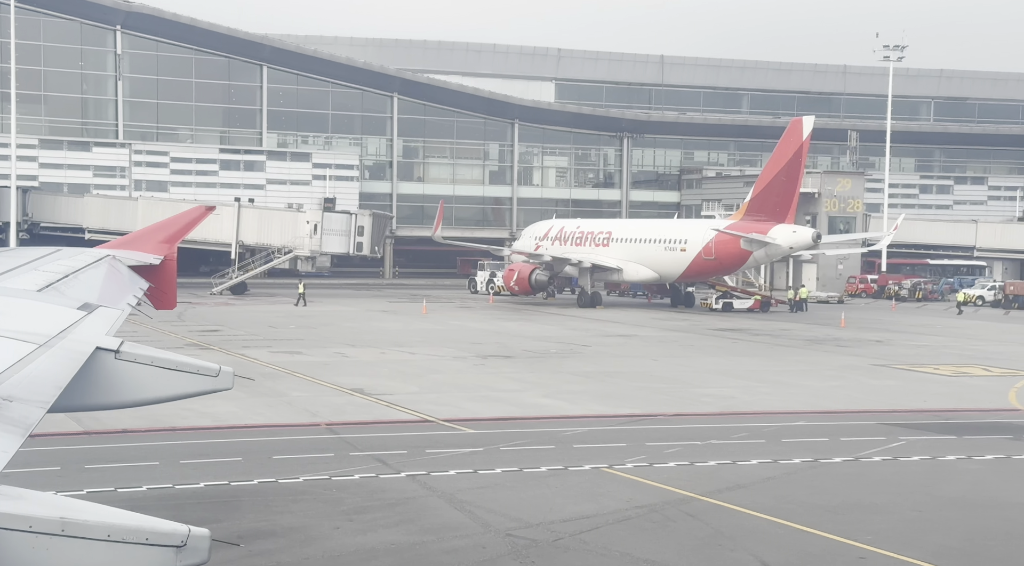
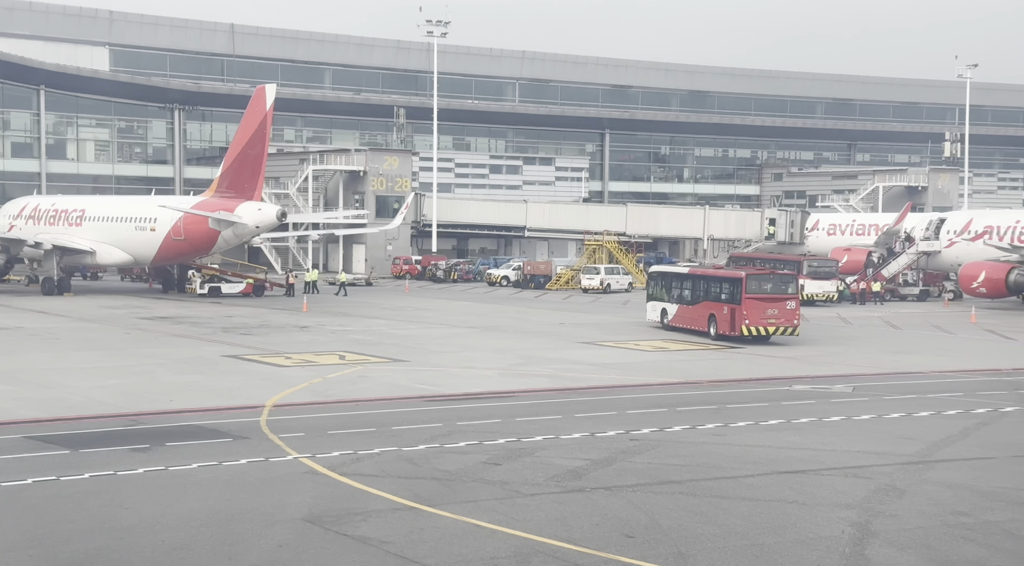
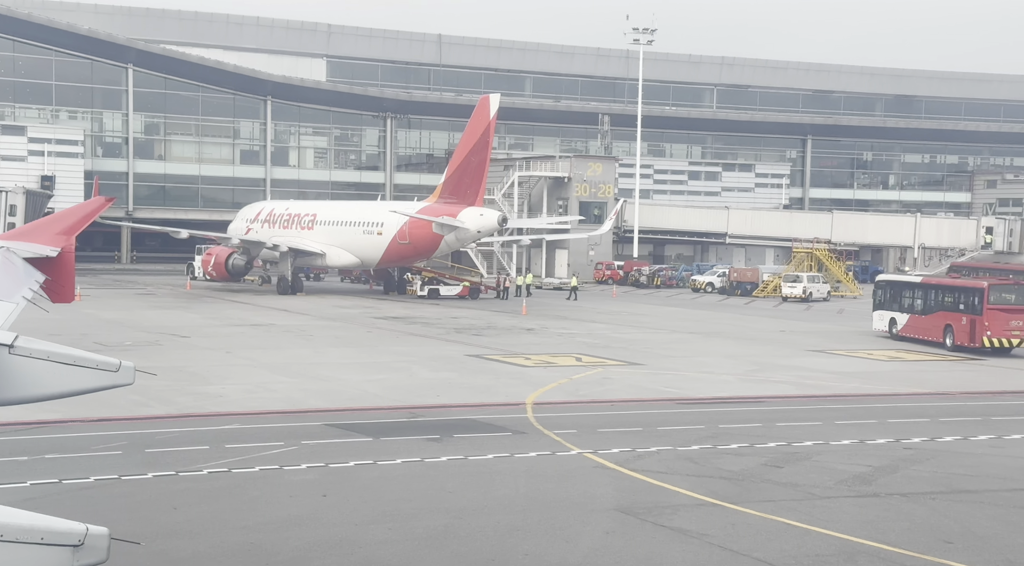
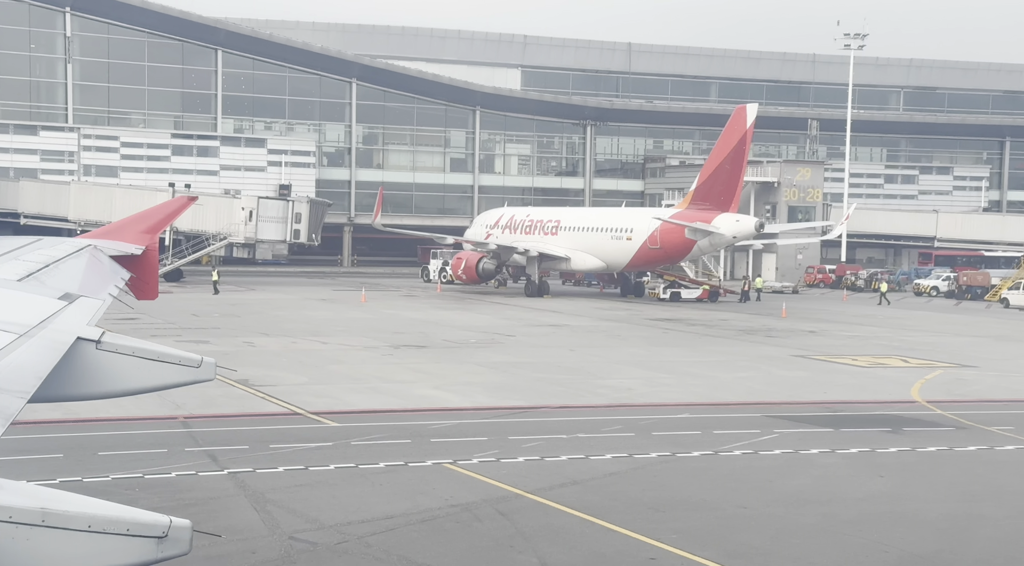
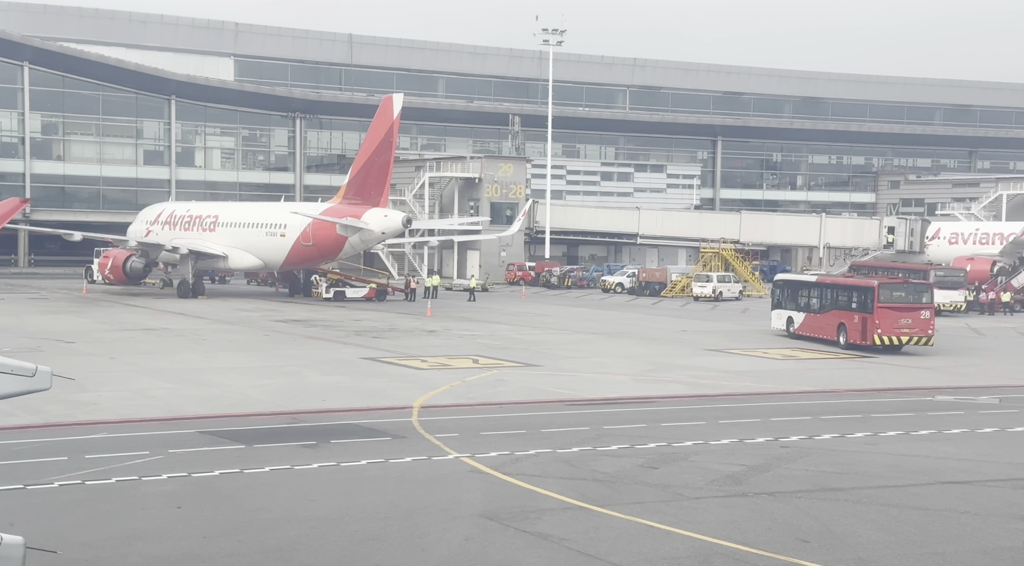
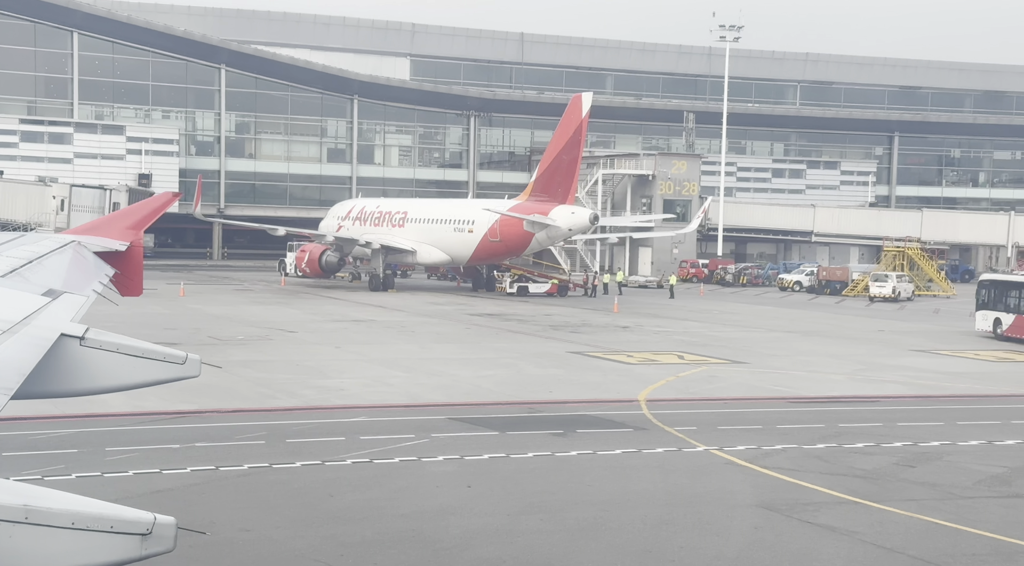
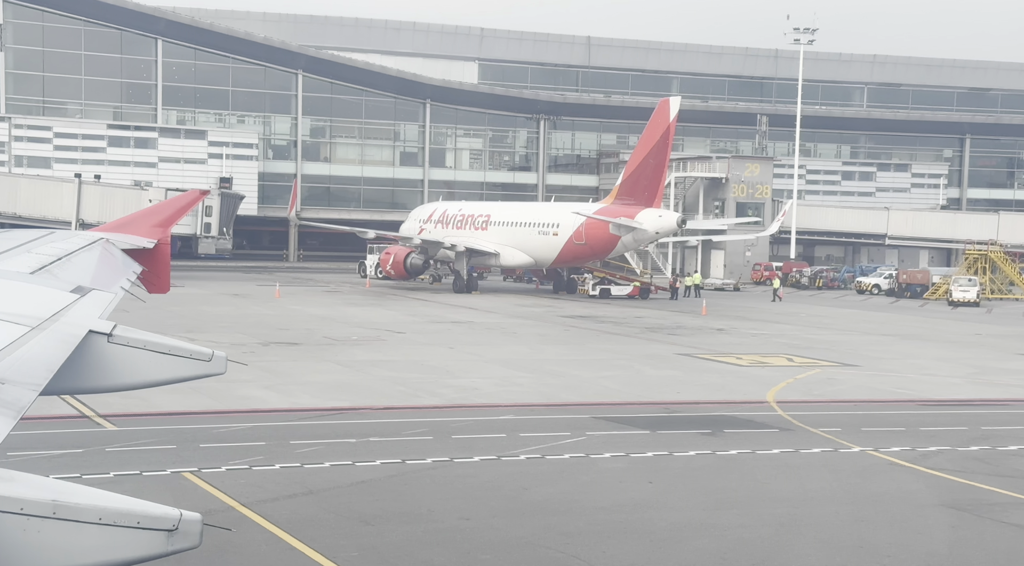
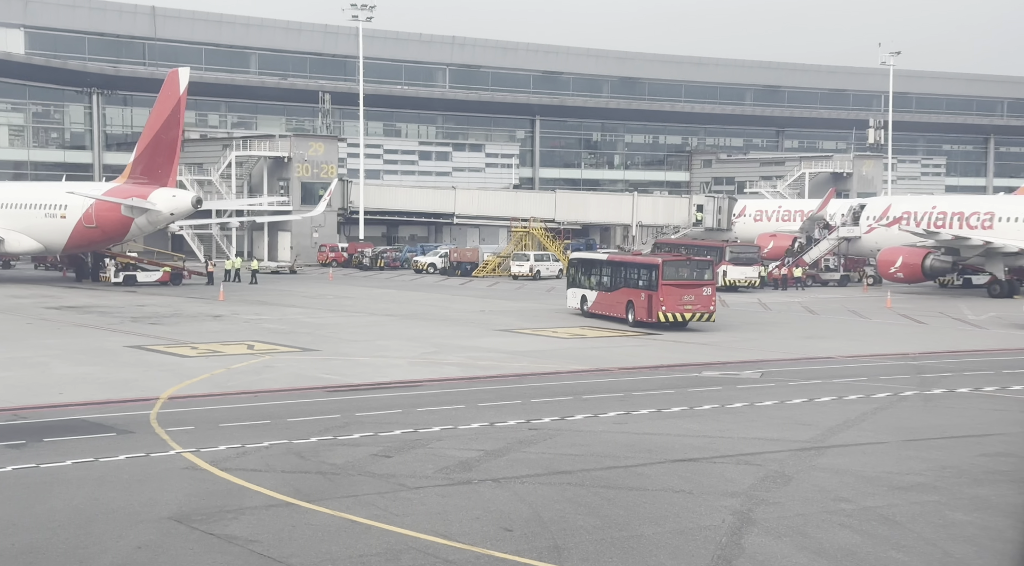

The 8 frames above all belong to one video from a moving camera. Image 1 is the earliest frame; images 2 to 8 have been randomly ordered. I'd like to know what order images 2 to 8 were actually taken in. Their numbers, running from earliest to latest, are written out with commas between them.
4, 7, 6, 3, 5, 2, 8
